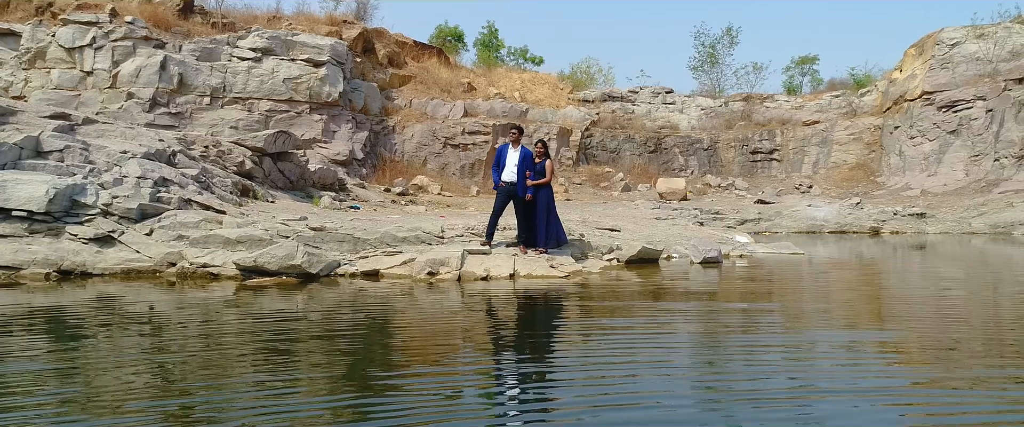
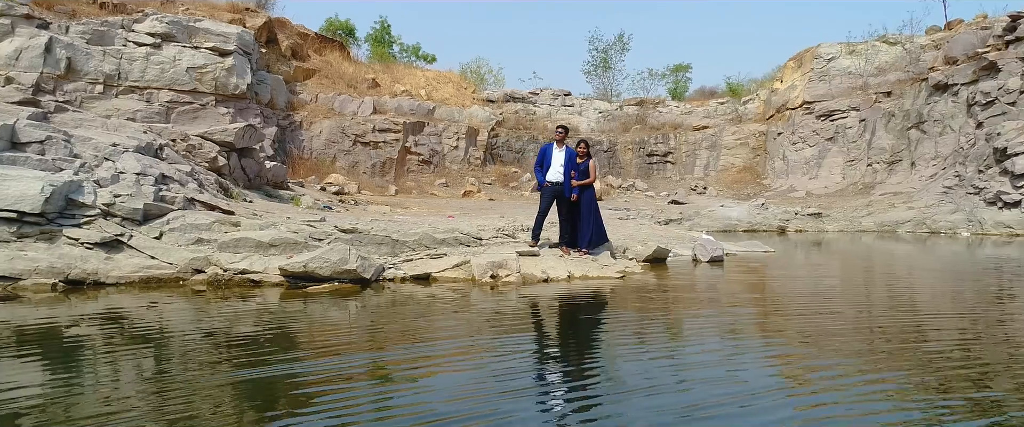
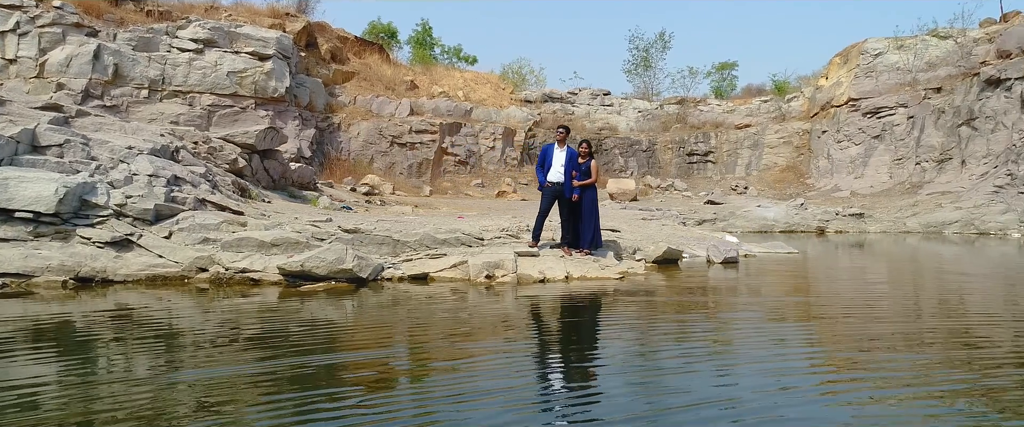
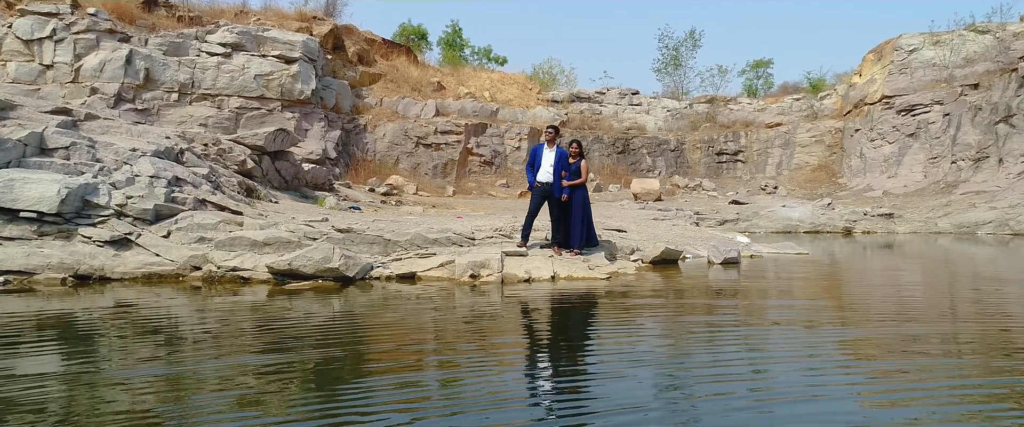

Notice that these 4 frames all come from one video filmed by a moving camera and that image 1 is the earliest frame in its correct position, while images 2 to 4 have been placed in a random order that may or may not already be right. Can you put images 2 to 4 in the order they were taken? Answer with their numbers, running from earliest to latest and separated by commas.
4, 3, 2
